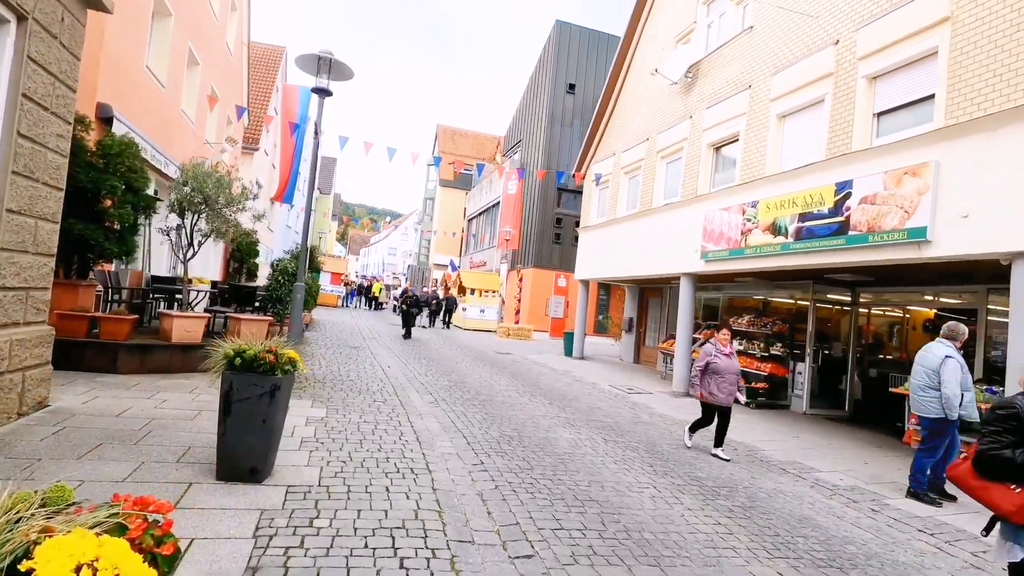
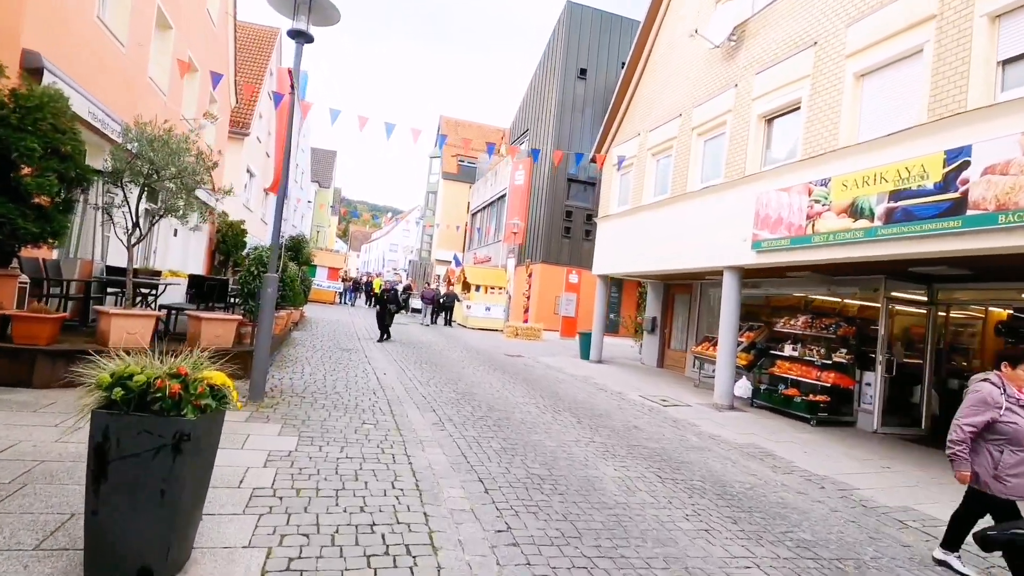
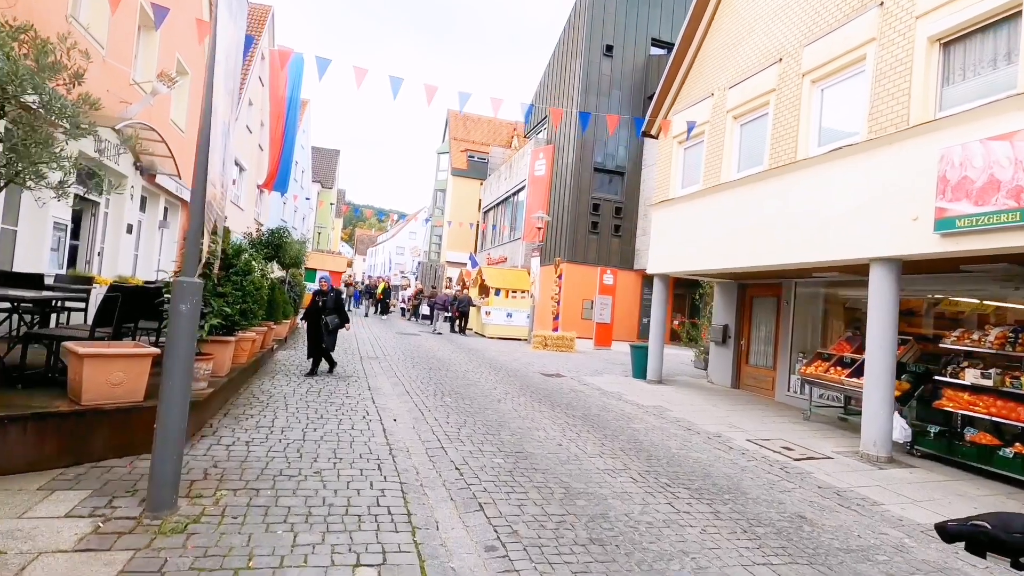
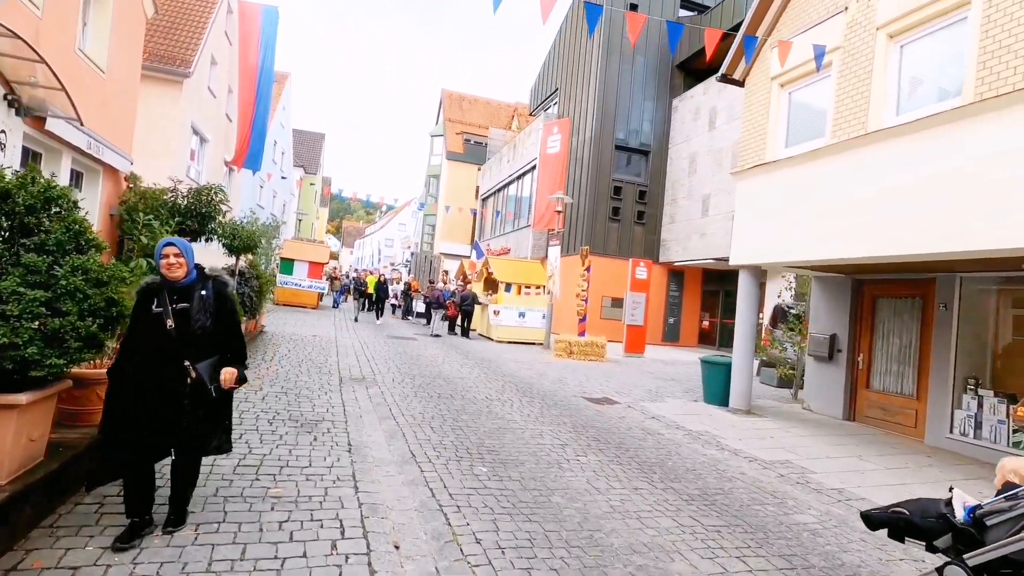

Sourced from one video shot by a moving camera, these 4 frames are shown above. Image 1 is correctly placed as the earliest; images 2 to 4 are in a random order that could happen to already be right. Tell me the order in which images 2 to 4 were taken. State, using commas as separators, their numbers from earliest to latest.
2, 3, 4
